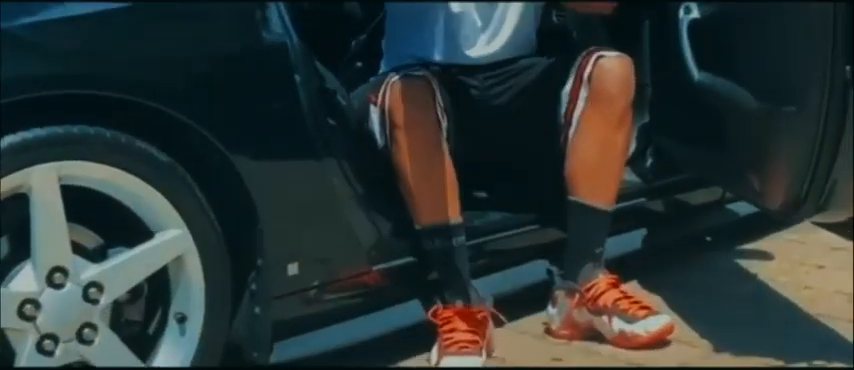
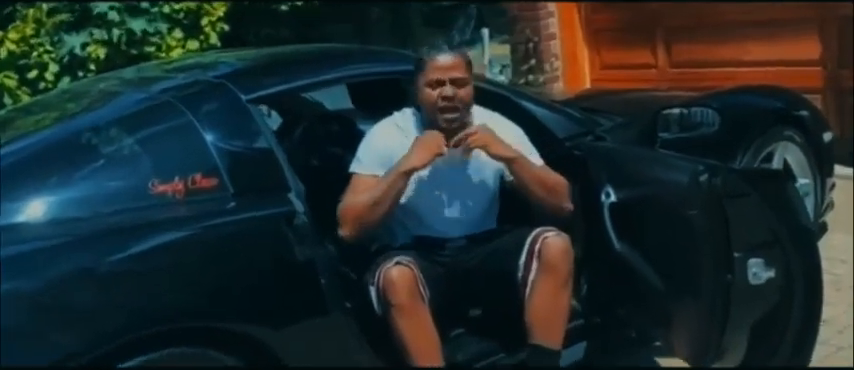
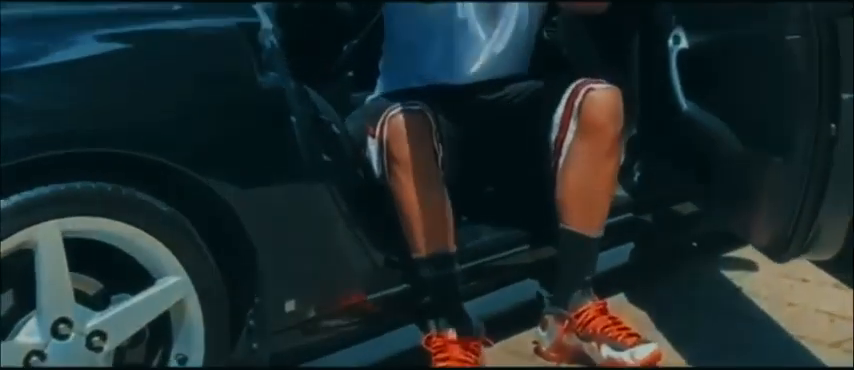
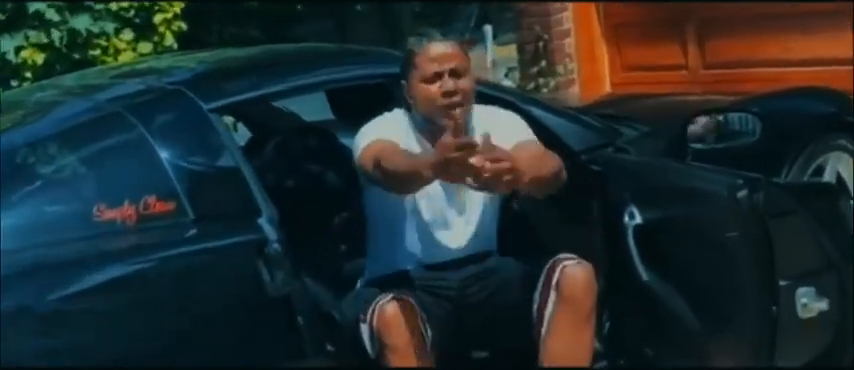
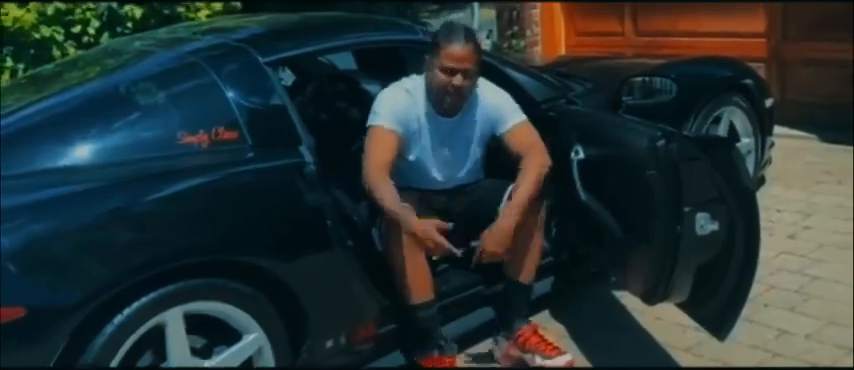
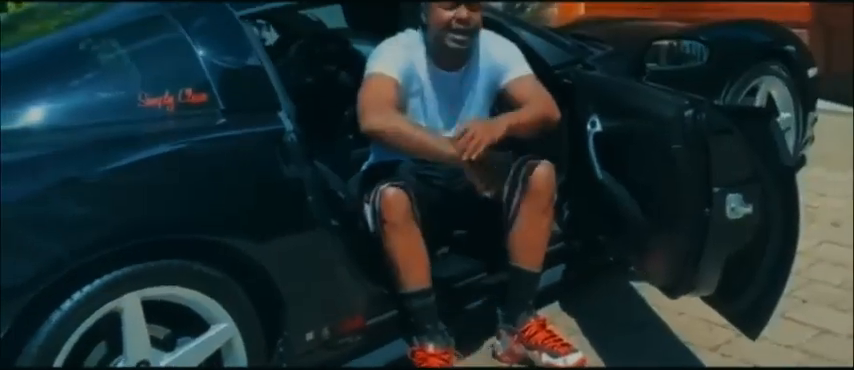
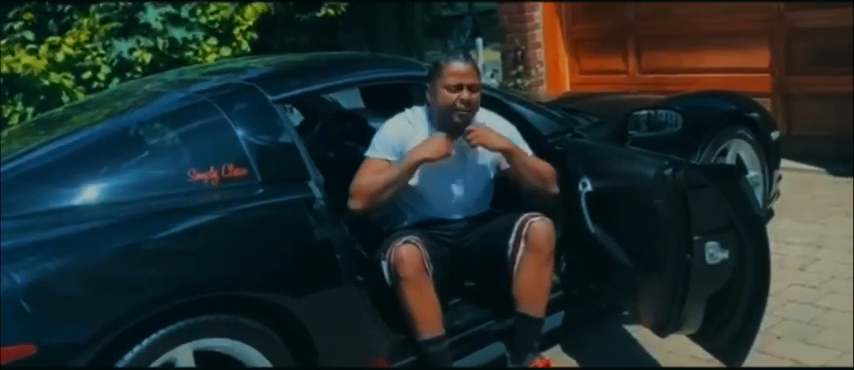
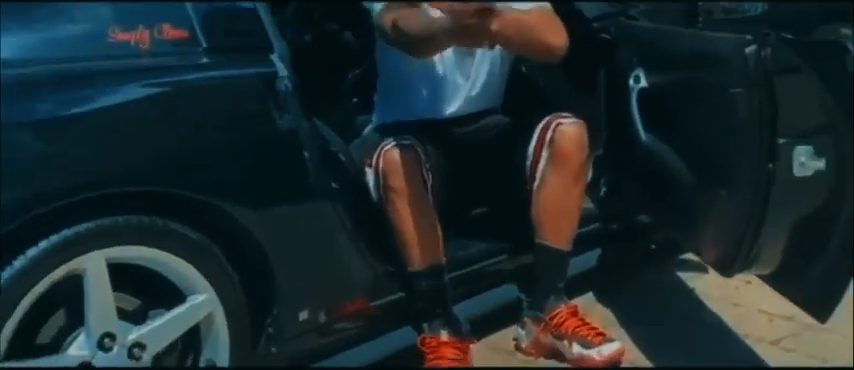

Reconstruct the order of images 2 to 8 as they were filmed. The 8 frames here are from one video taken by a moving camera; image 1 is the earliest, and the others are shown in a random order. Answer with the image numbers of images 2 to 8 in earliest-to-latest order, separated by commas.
3, 8, 6, 5, 7, 2, 4
